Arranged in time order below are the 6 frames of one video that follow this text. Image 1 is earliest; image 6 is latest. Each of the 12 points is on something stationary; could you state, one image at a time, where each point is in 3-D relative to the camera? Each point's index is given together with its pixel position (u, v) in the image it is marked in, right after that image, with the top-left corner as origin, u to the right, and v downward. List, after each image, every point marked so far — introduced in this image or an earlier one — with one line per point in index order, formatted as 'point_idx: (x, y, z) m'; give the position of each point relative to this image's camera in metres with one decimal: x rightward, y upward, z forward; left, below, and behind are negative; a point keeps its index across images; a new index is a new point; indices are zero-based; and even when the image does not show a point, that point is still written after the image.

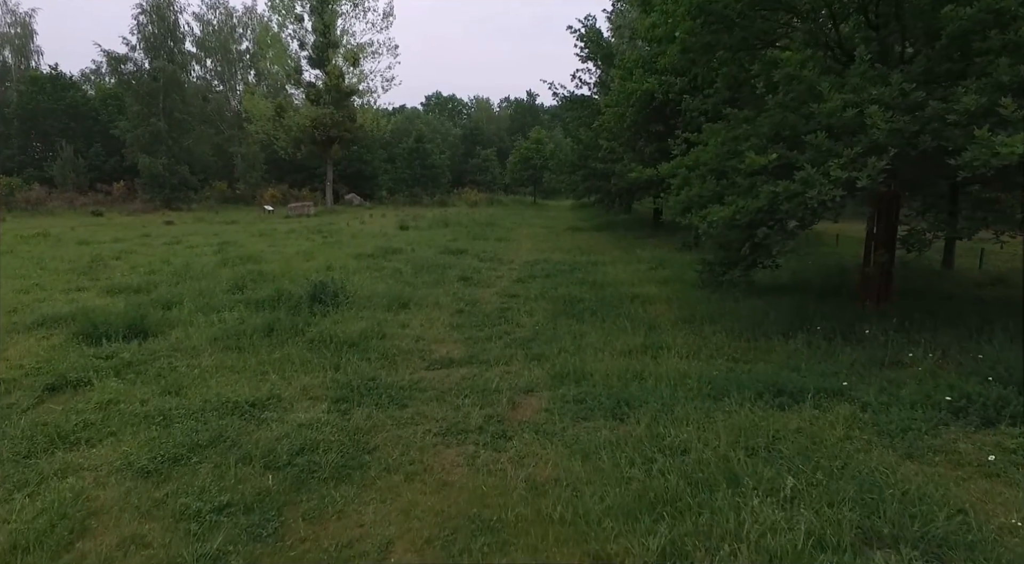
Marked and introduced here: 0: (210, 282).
0: (-4.8, 0.0, +10.4) m
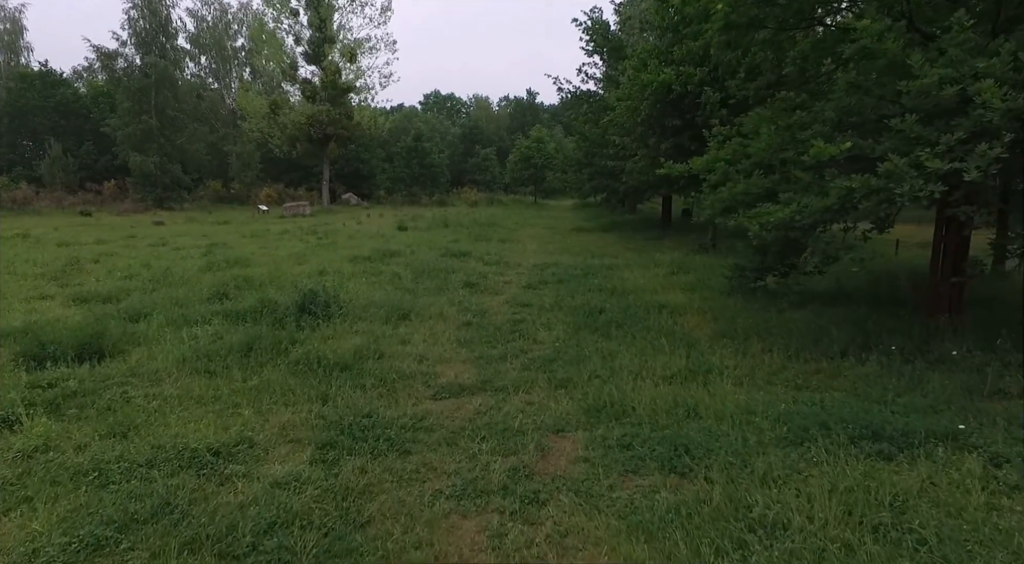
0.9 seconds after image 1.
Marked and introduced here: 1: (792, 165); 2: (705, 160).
0: (-4.6, -0.1, +9.4) m
1: (+2.5, +1.0, +5.8) m
2: (+2.1, +1.4, +7.3) m
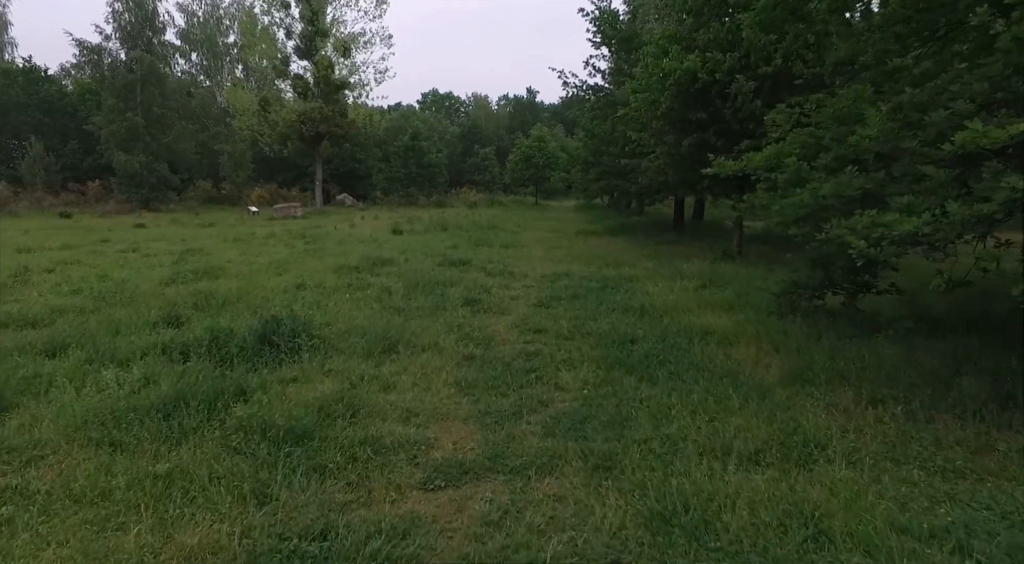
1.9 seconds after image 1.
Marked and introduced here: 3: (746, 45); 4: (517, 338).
0: (-4.5, -0.3, +7.9) m
1: (+2.6, +0.8, +4.3) m
2: (+2.3, +1.1, +5.8) m
3: (+4.1, +4.2, +11.5) m
4: (+0.1, -0.6, +6.8) m
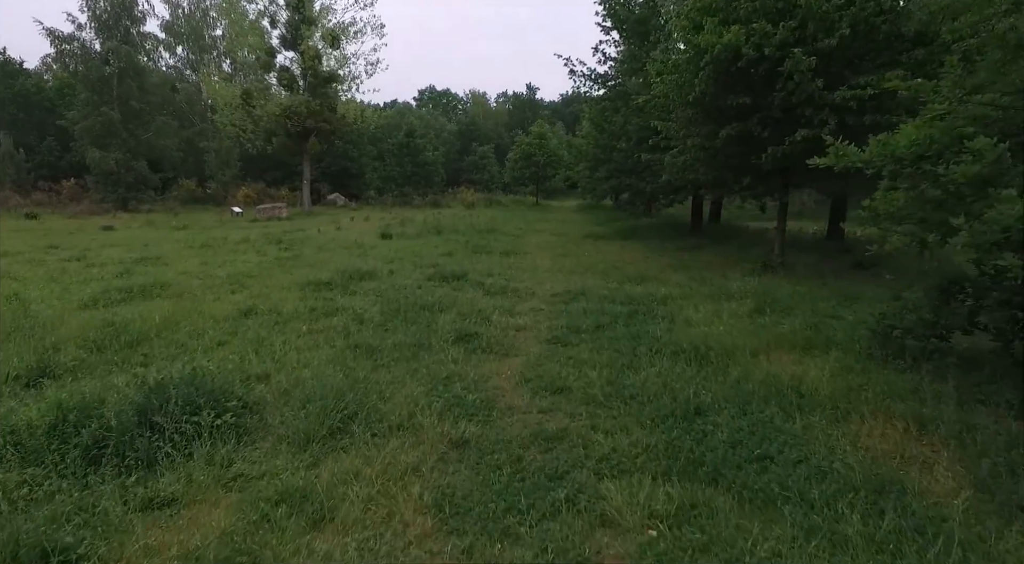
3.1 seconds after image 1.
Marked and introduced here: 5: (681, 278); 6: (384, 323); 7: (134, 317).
0: (-4.5, -0.6, +5.8) m
1: (+2.7, +0.5, +2.2) m
2: (+2.3, +0.9, +3.7) m
3: (+4.2, +3.9, +9.5) m
4: (+0.1, -0.9, +4.7) m
5: (+2.8, +0.1, +10.9) m
6: (-1.5, -0.5, +7.4) m
7: (-4.3, -0.4, +7.4) m
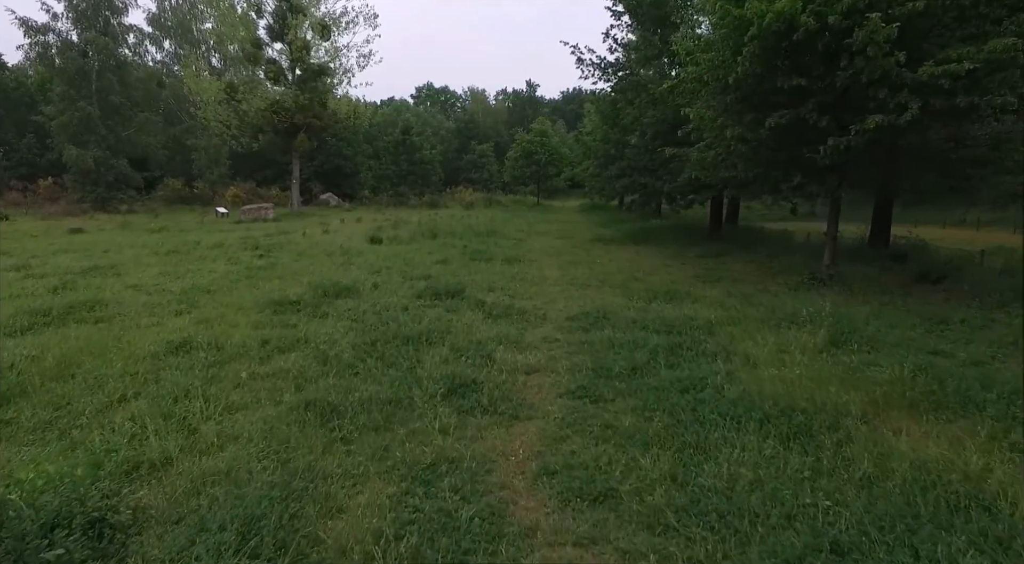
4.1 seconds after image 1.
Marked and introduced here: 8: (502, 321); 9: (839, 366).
0: (-4.4, -0.8, +4.0) m
1: (+2.8, +0.3, +0.5) m
2: (+2.4, +0.6, +1.9) m
3: (+4.3, +3.7, +7.7) m
4: (+0.2, -1.1, +3.0) m
5: (+2.9, -0.2, +9.1) m
6: (-1.4, -0.7, +5.7) m
7: (-4.2, -0.6, +5.6) m
8: (-0.1, -0.4, +7.5) m
9: (+2.8, -0.7, +5.5) m
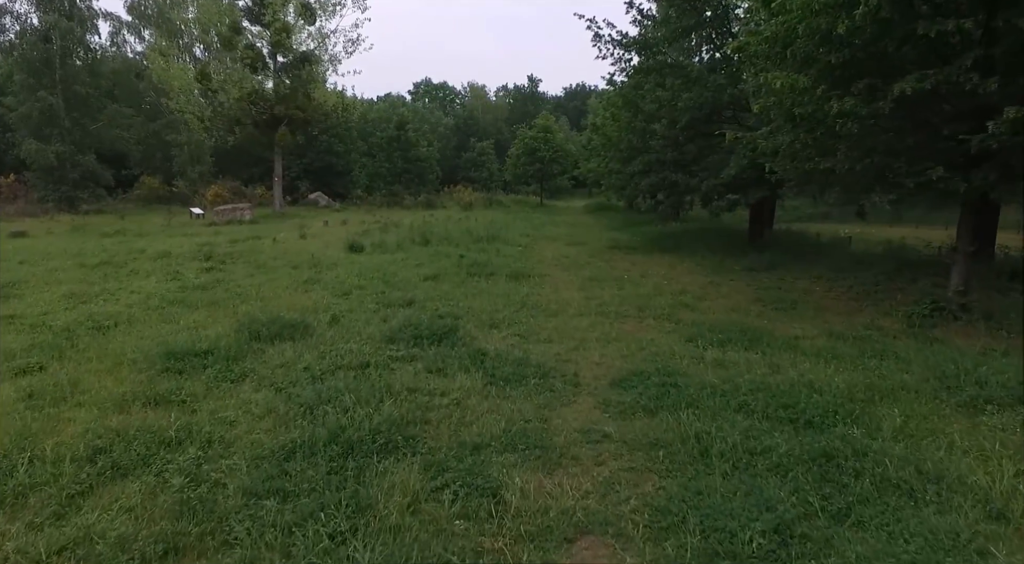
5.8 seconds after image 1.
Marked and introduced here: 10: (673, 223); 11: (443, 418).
0: (-4.2, -1.2, +1.2) m
1: (+2.9, -0.1, -2.3) m
2: (+2.6, +0.3, -0.8) m
3: (+4.4, +3.3, +4.9) m
4: (+0.3, -1.5, +0.2) m
5: (+3.0, -0.5, +6.4) m
6: (-1.3, -1.0, +2.9) m
7: (-4.1, -1.0, +2.8) m
8: (0.0, -0.8, +4.7) m
9: (+2.9, -1.0, +2.7) m
10: (+4.8, +1.8, +19.6) m
11: (-0.4, -0.8, +4.1) m
